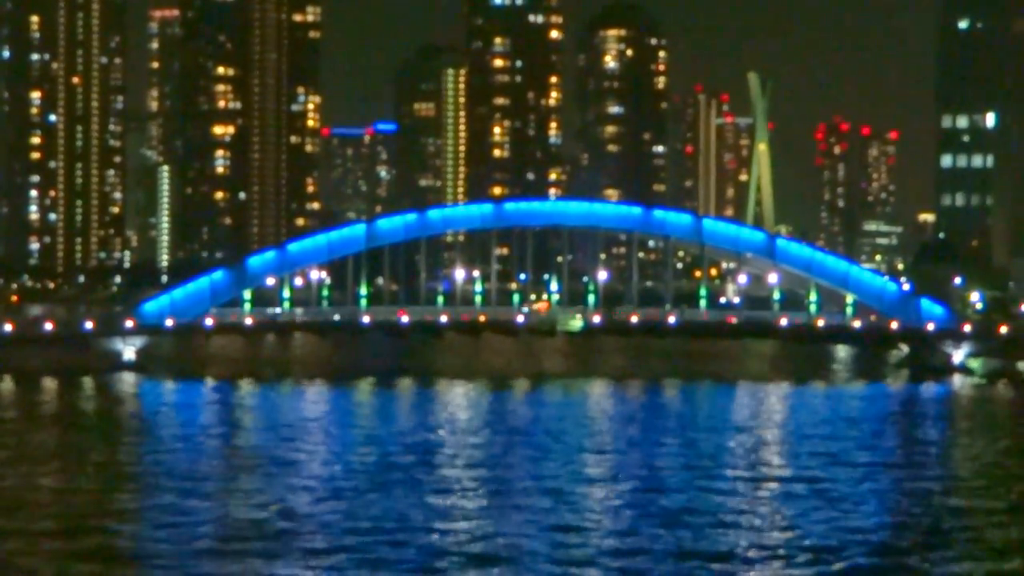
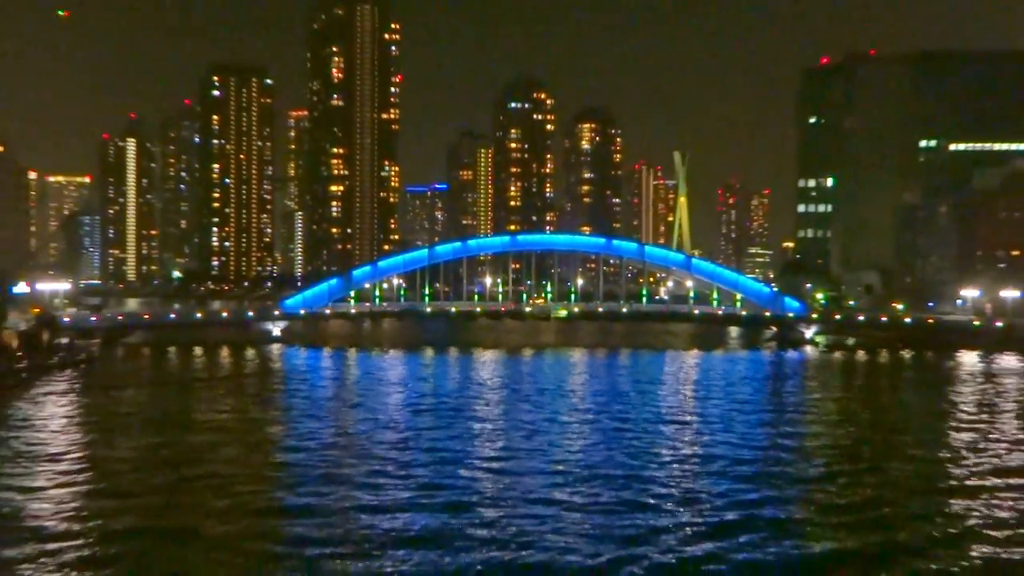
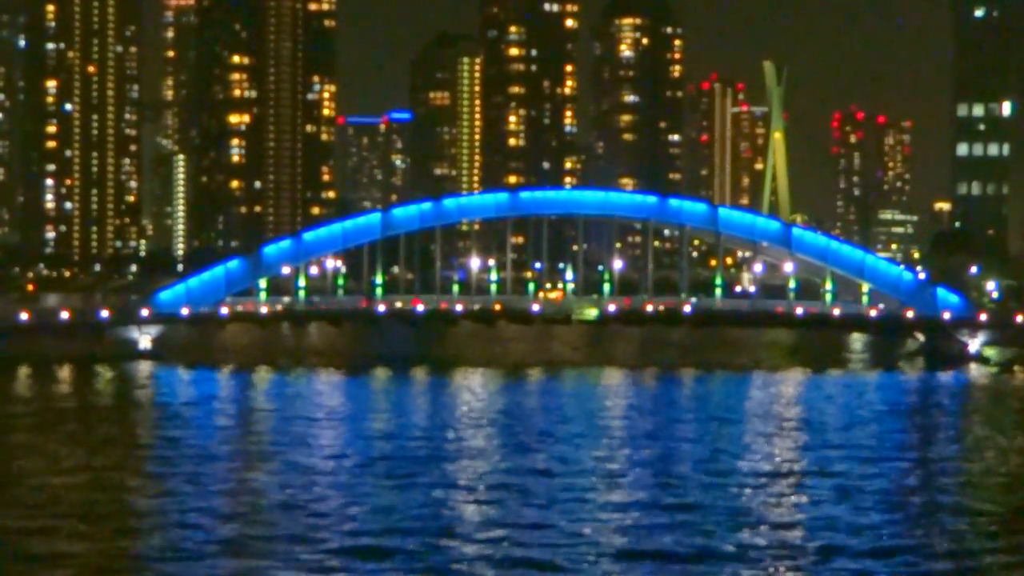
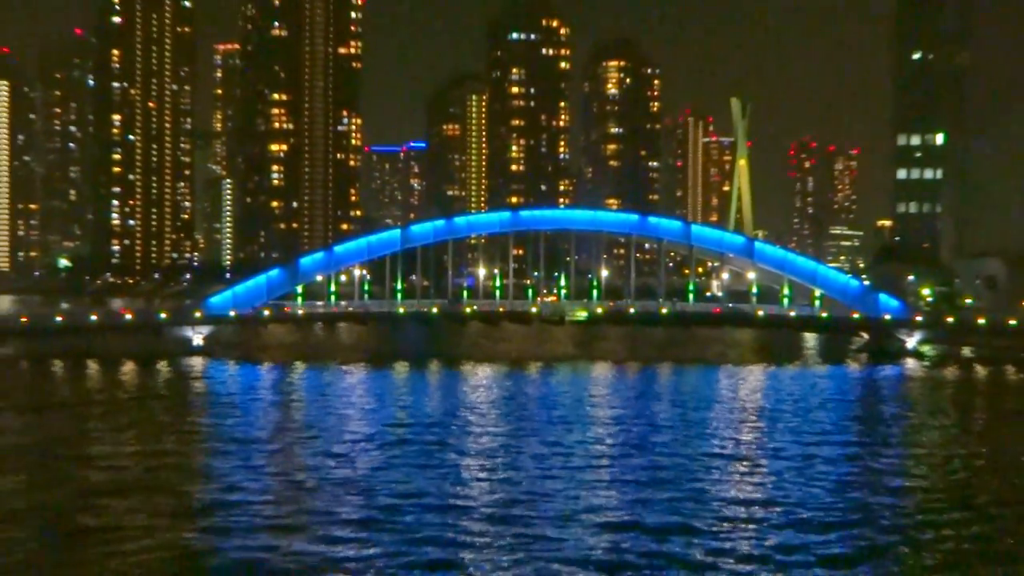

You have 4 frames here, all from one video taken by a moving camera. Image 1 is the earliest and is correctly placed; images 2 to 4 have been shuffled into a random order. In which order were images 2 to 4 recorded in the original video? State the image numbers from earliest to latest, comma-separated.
3, 4, 2
